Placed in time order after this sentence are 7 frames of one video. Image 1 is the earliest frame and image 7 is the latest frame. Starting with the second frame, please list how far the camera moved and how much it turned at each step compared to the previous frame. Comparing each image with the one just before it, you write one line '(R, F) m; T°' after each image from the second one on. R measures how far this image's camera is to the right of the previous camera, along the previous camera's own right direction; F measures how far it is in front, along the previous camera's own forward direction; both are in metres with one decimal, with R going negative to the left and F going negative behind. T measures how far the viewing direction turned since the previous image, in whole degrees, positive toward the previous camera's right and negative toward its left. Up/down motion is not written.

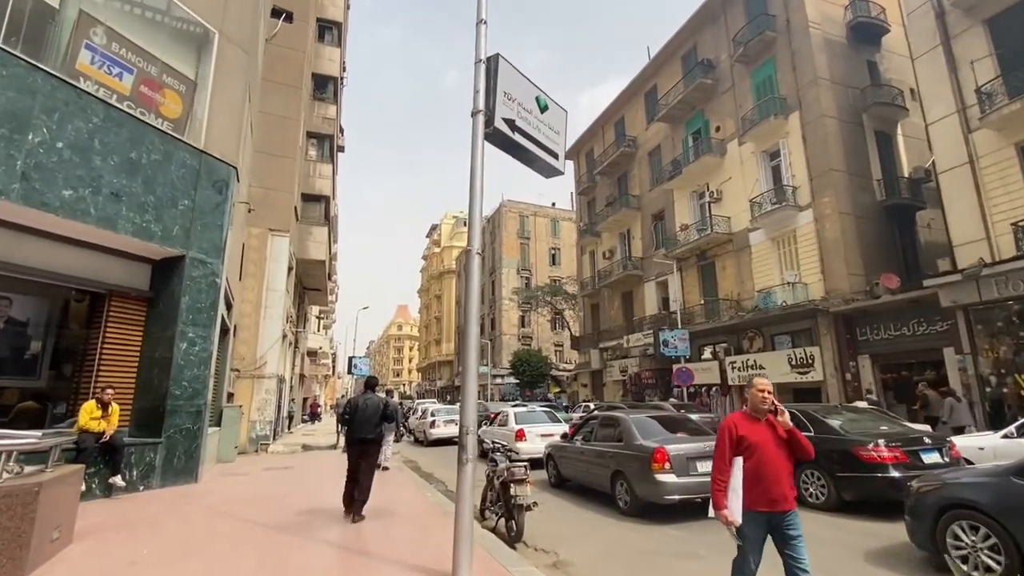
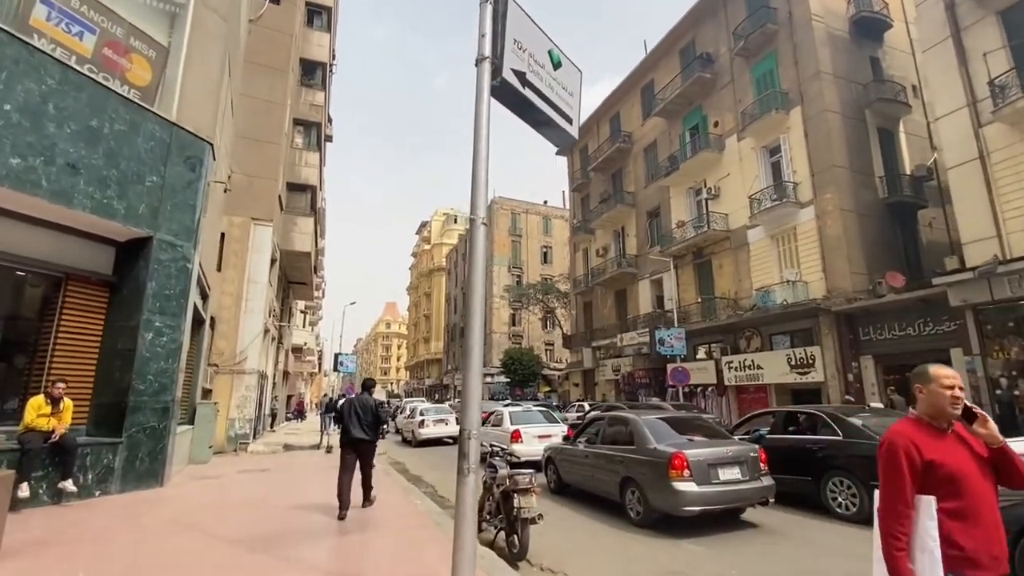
(-0.1, +0.7) m; +1°
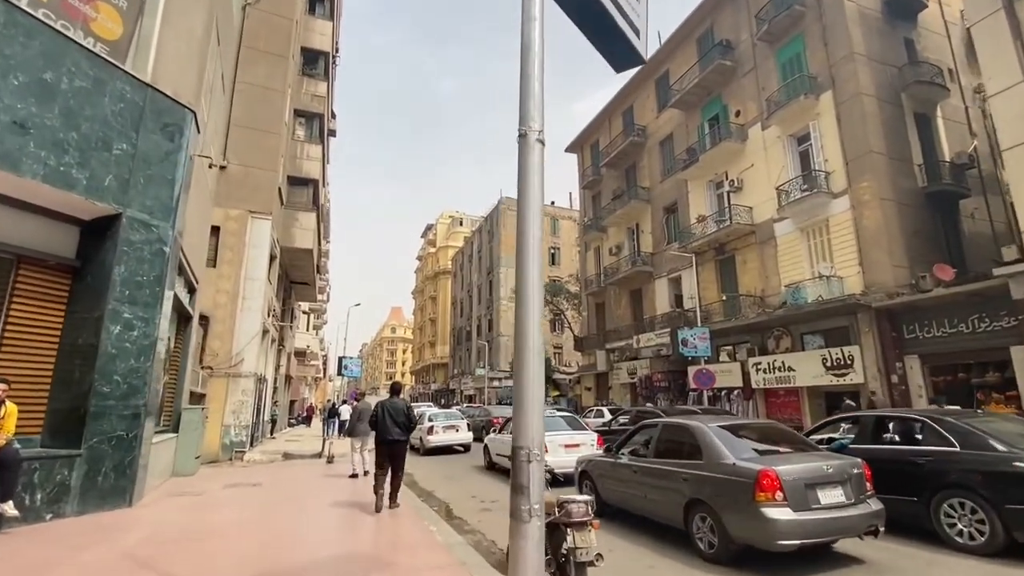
(-0.3, +1.2) m; -1°
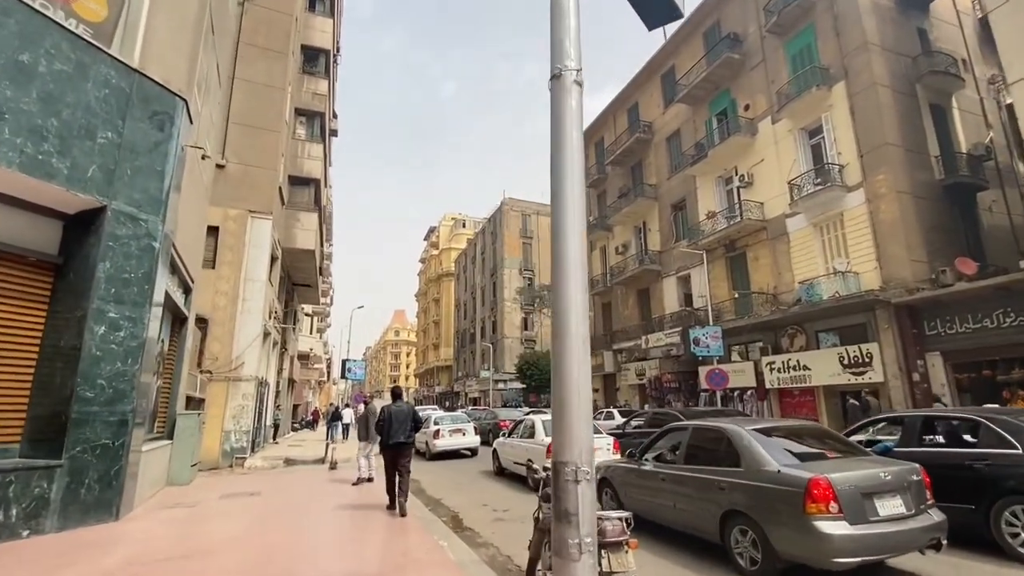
(-0.1, +0.5) m; 0°
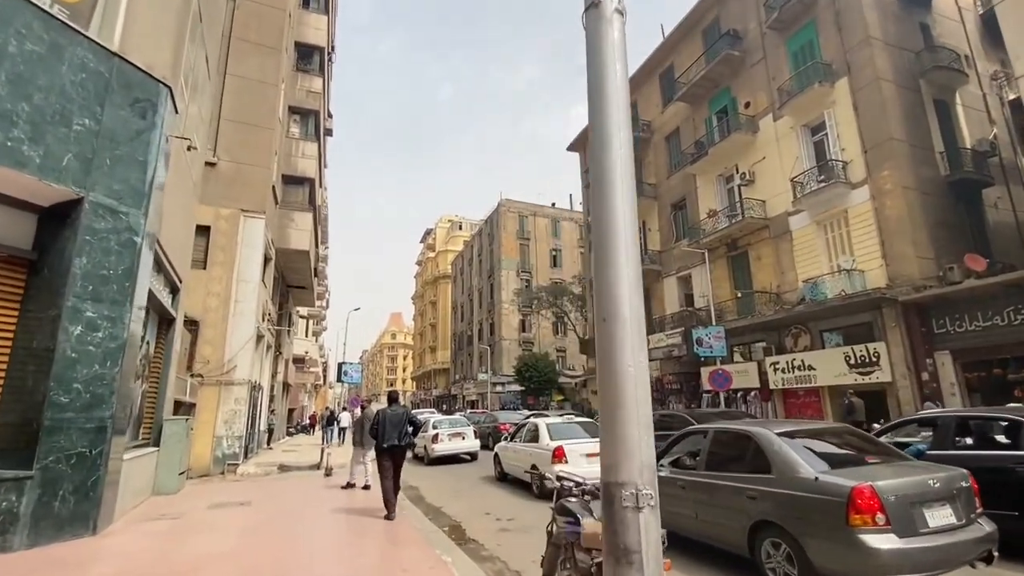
(-0.1, +0.4) m; 0°
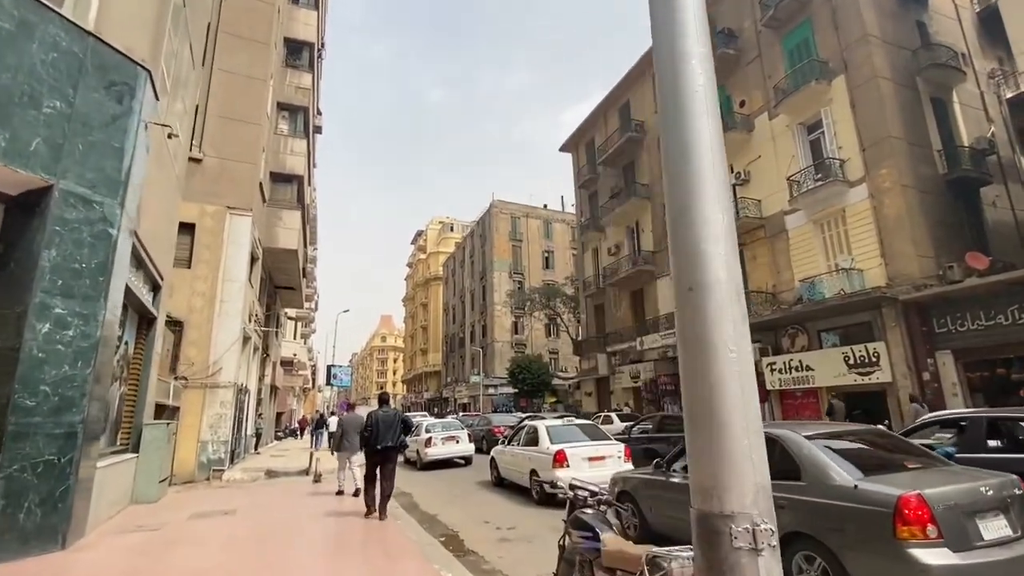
(-0.1, +0.3) m; +1°
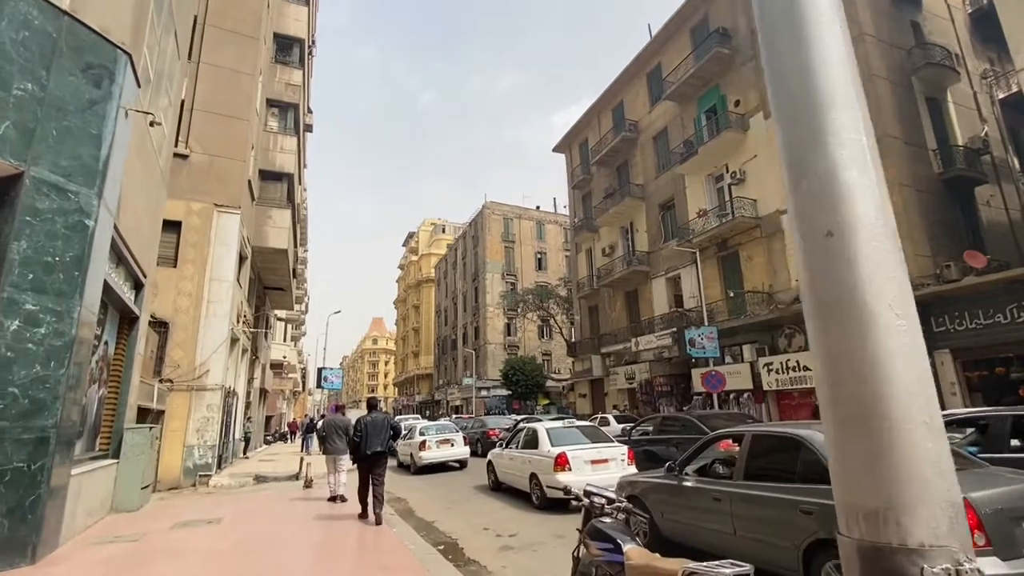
(-0.1, +0.3) m; +1°
